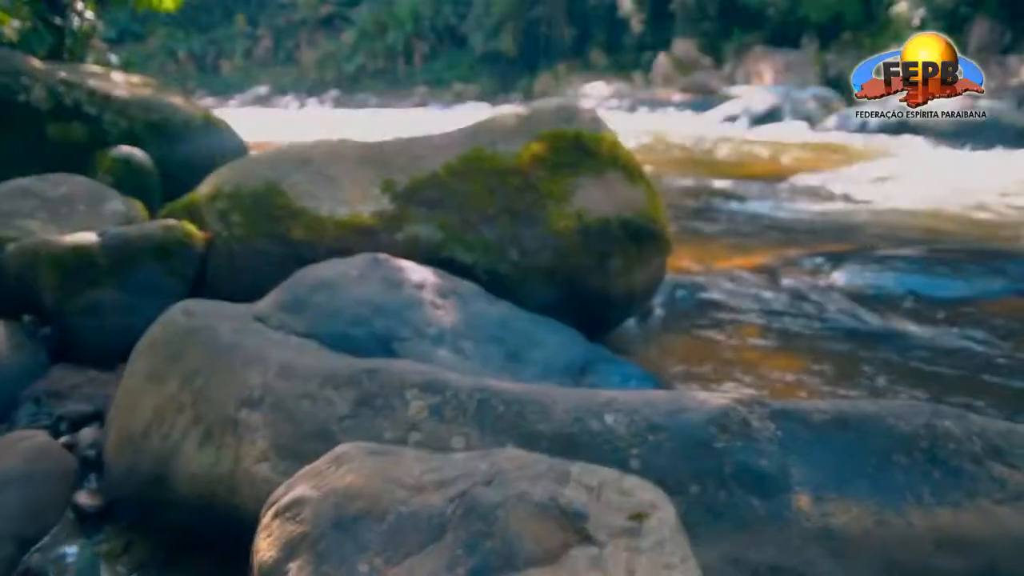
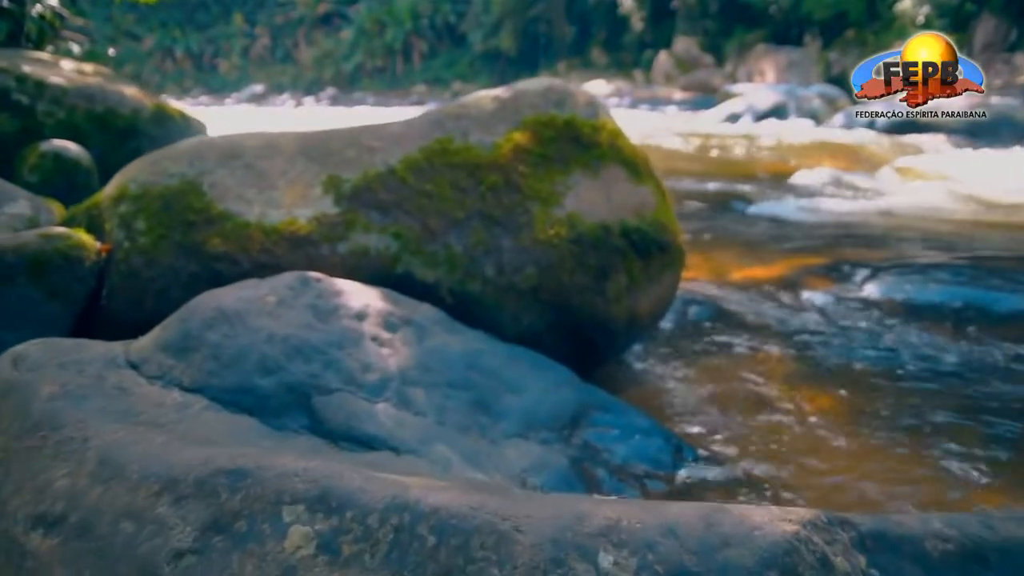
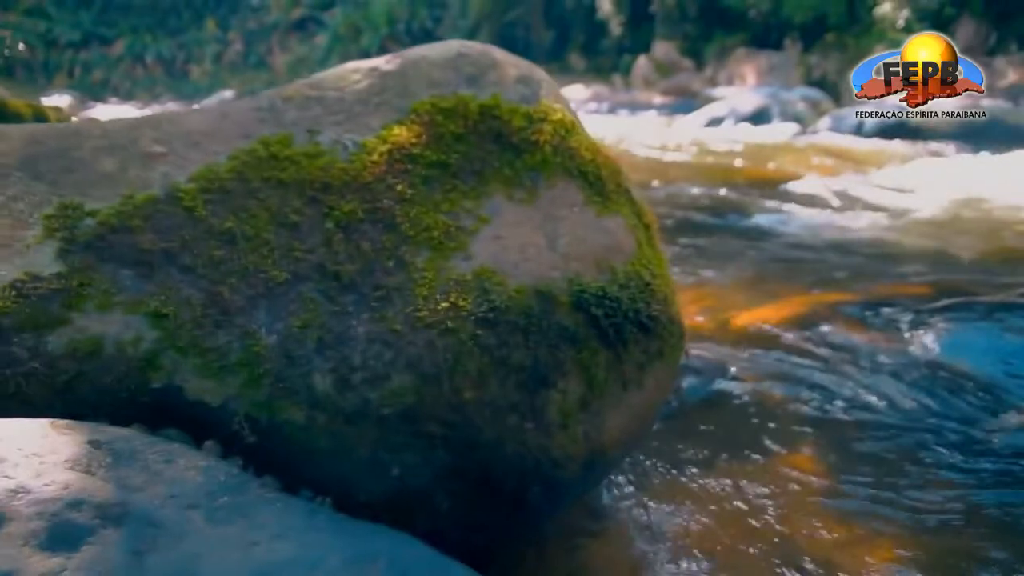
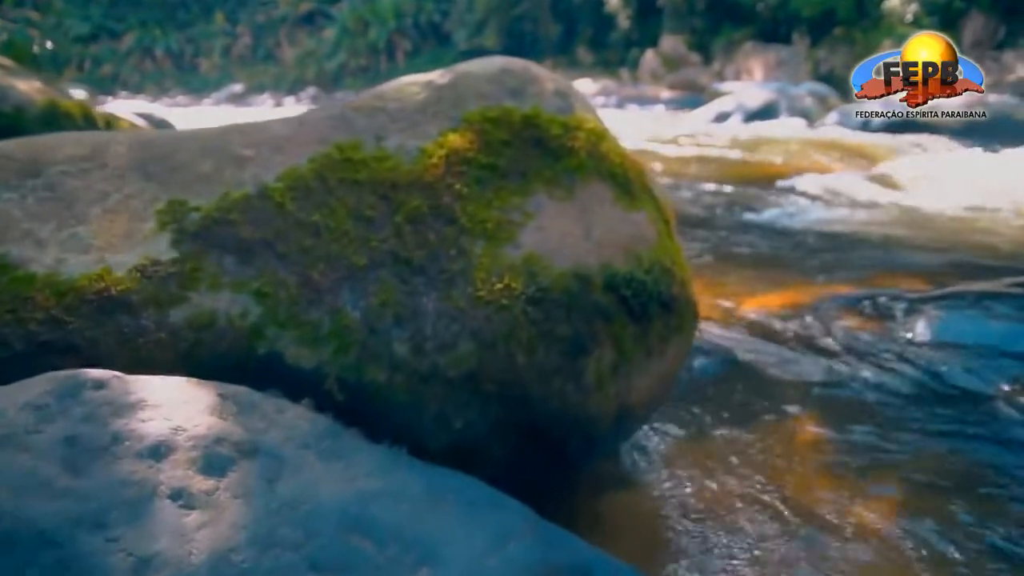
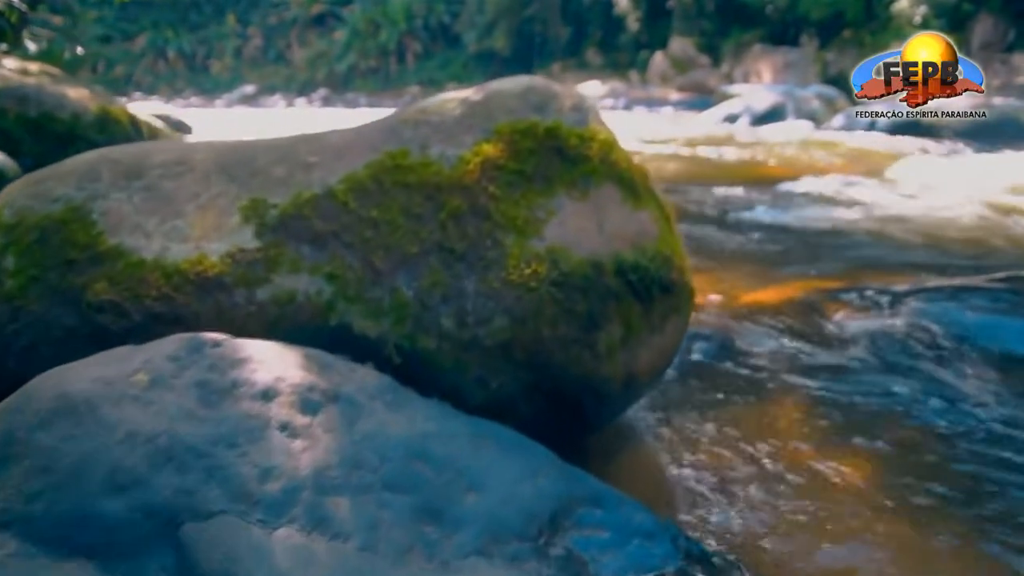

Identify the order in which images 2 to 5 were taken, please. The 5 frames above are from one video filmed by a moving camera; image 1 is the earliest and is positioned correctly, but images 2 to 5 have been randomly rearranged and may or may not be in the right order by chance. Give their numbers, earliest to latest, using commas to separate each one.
2, 5, 4, 3
